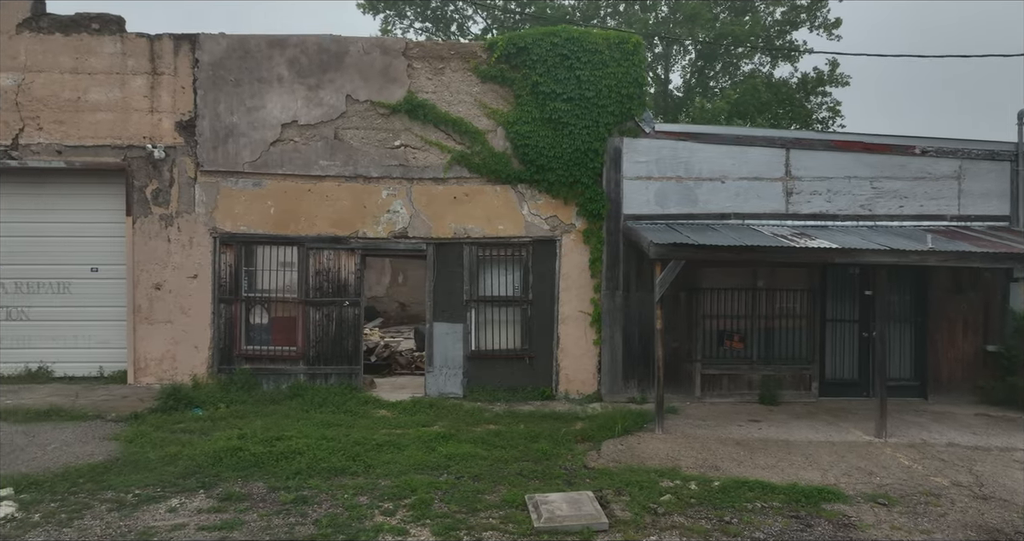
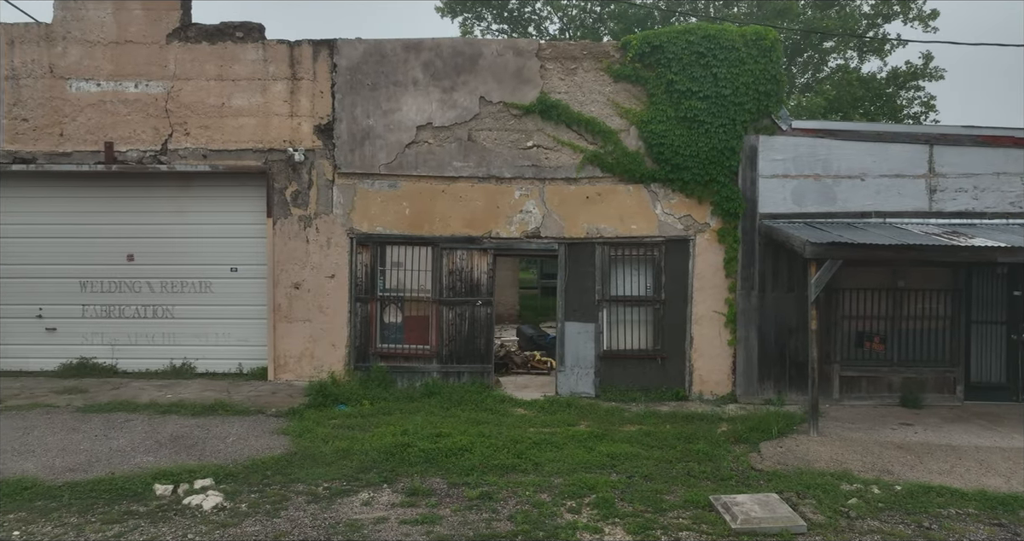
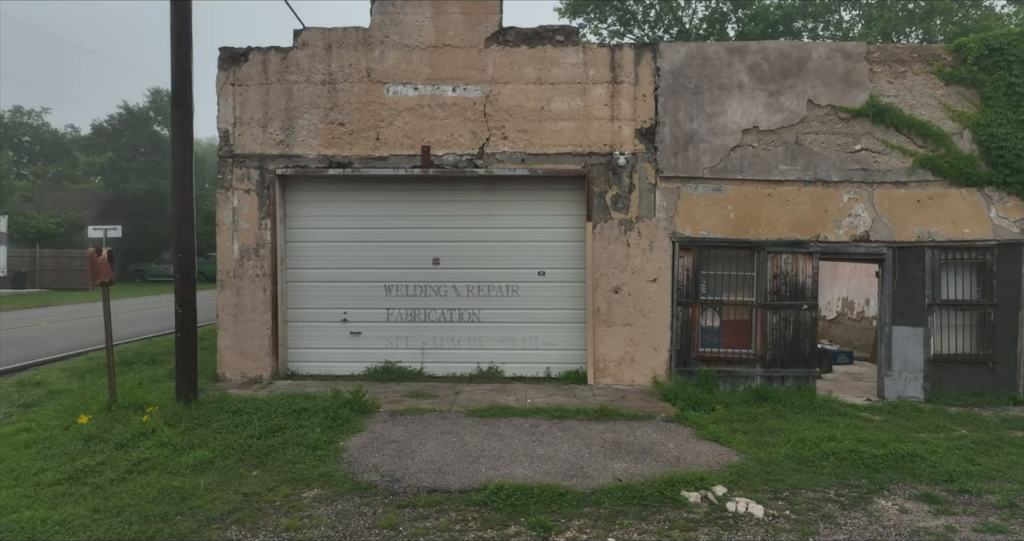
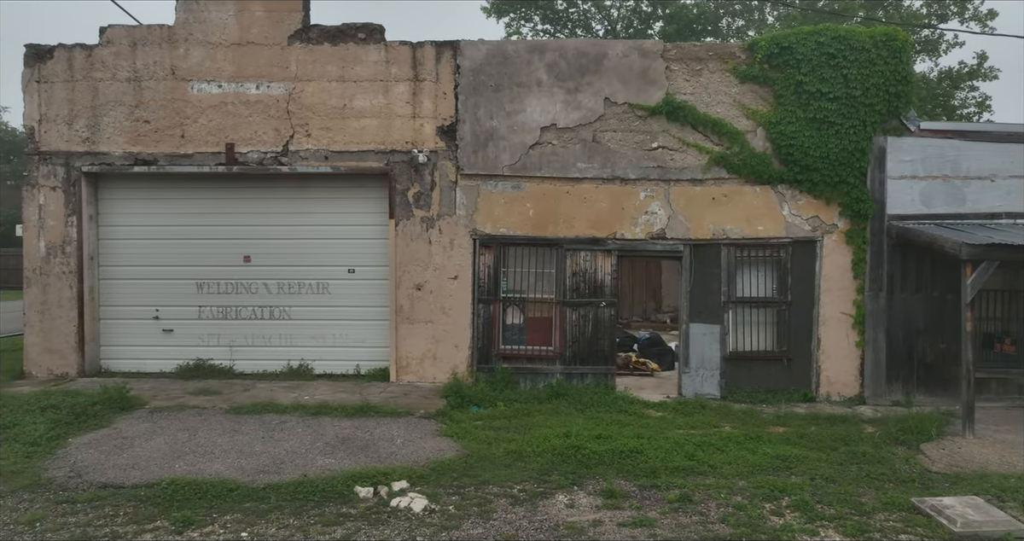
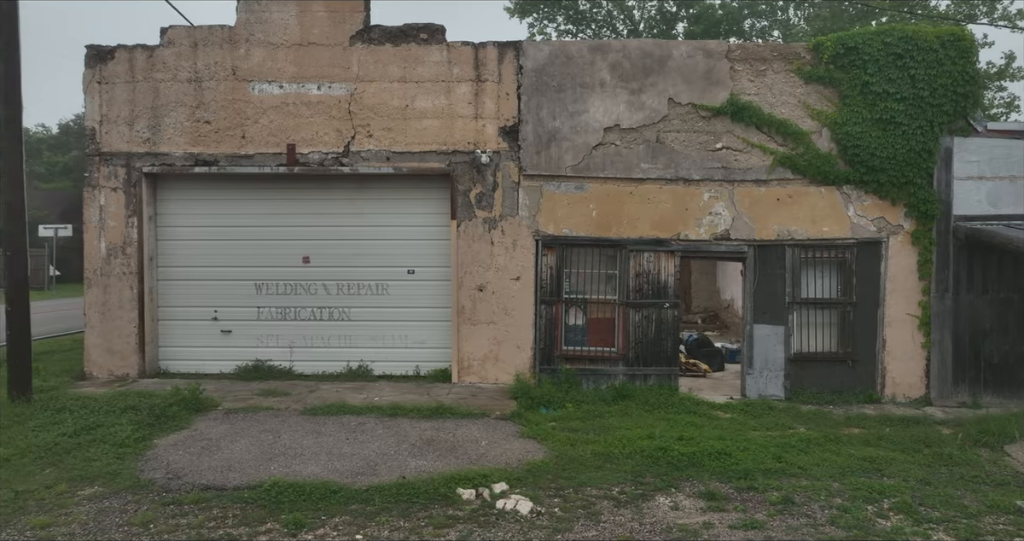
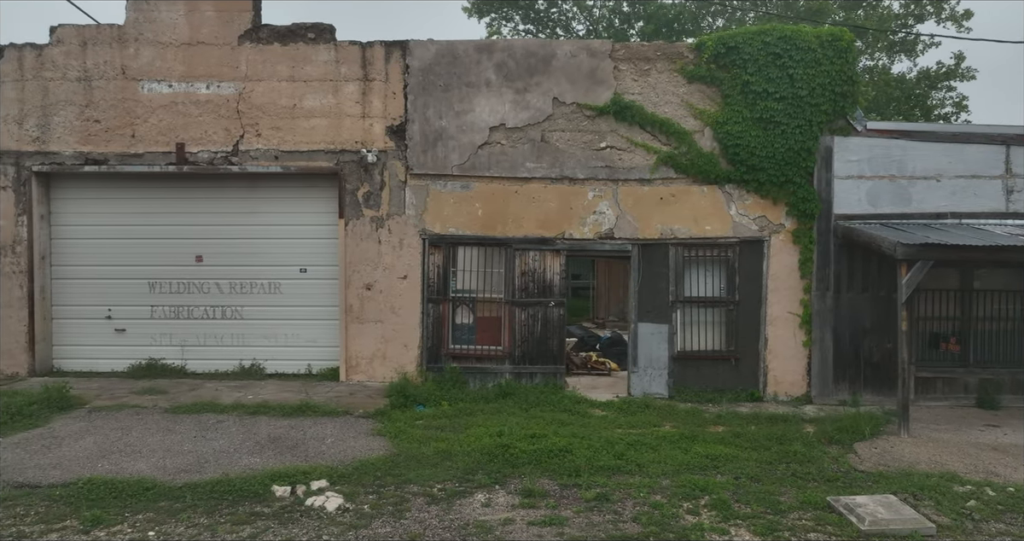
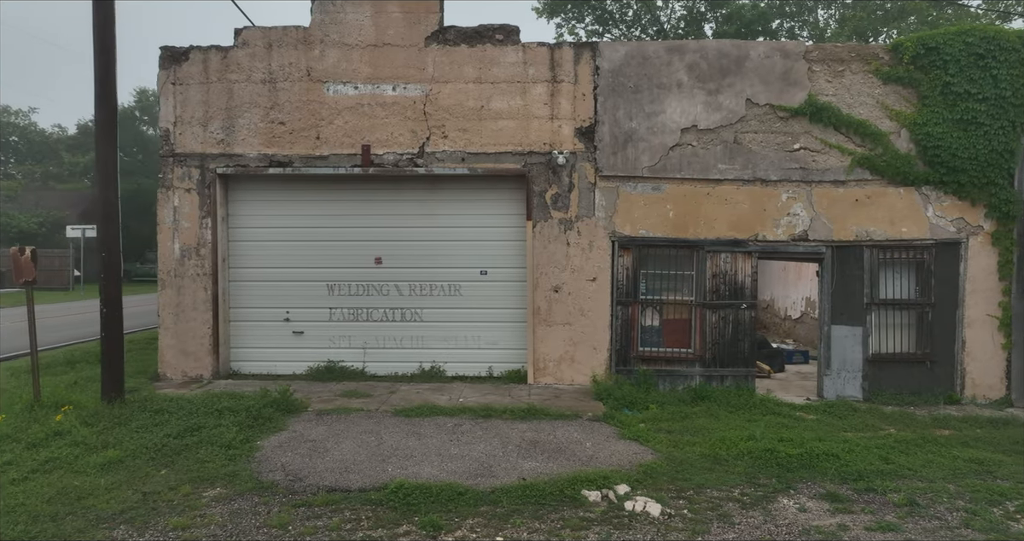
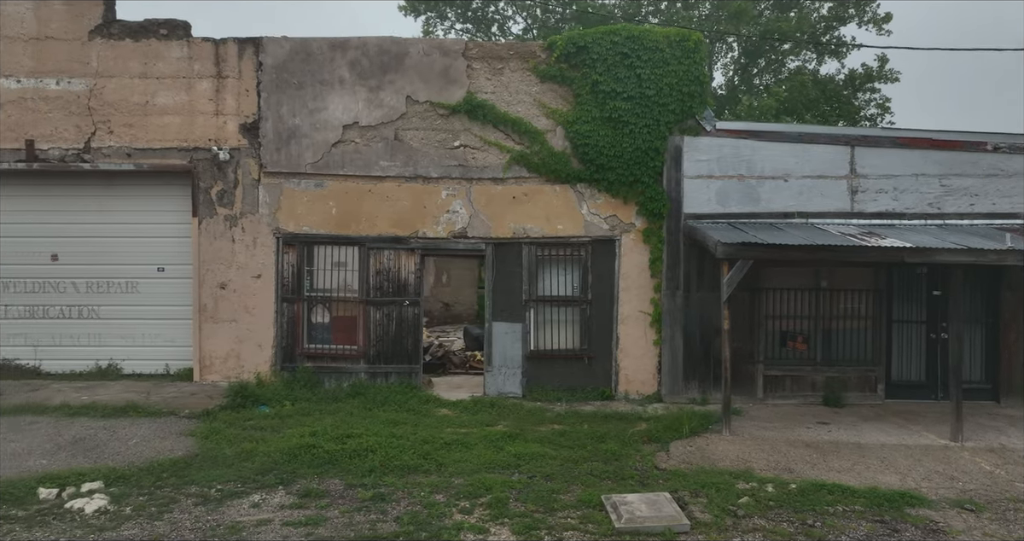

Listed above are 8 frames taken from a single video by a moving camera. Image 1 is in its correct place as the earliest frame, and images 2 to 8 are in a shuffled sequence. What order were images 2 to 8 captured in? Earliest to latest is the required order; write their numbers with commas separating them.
8, 2, 6, 4, 5, 7, 3
